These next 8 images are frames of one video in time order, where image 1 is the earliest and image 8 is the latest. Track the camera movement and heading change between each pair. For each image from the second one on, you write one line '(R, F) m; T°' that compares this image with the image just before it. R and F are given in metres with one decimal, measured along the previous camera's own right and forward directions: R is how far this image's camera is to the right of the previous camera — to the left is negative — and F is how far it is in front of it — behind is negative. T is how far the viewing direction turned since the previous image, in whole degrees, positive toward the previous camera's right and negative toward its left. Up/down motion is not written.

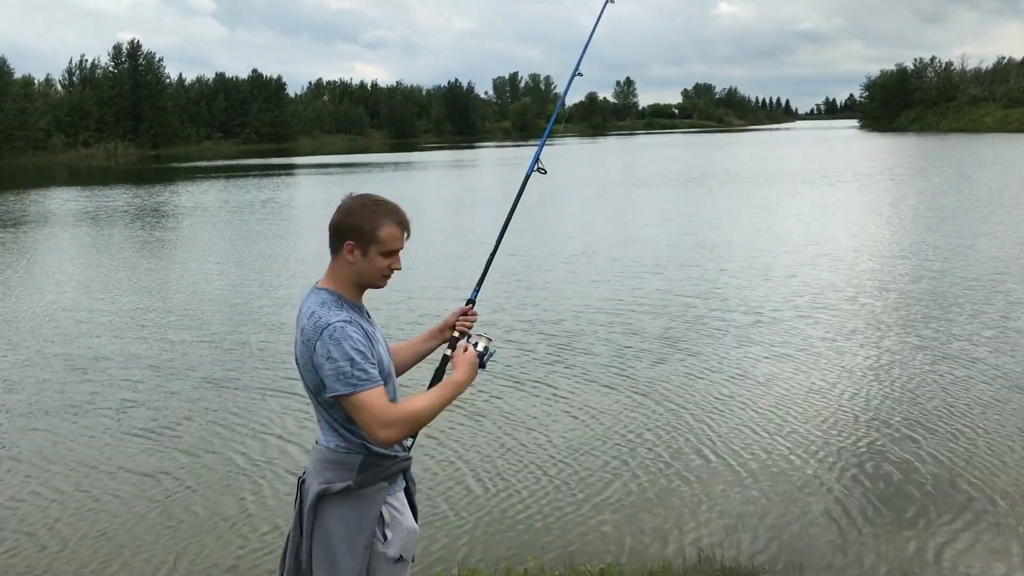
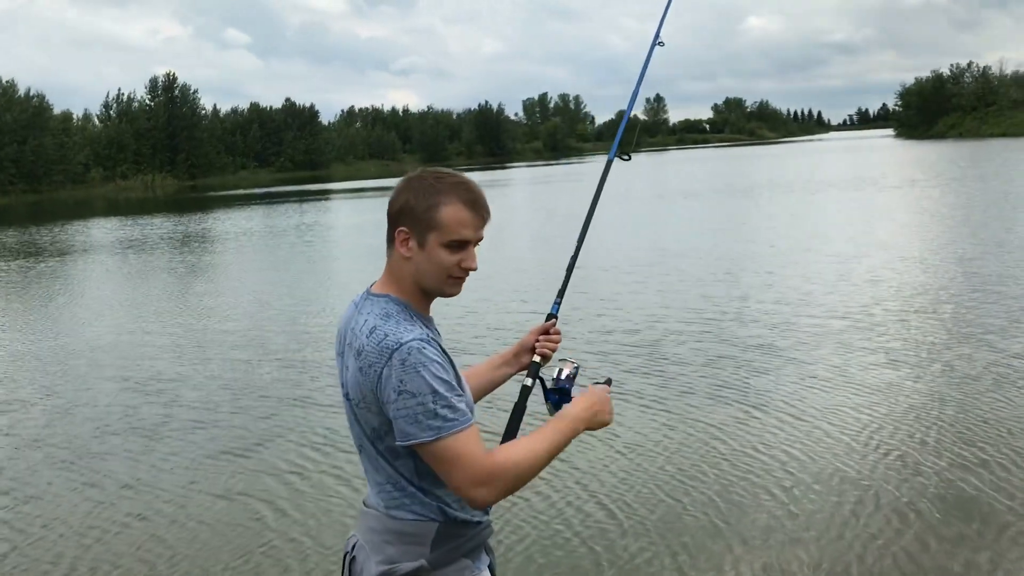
(-0.5, +0.3) m; -2°
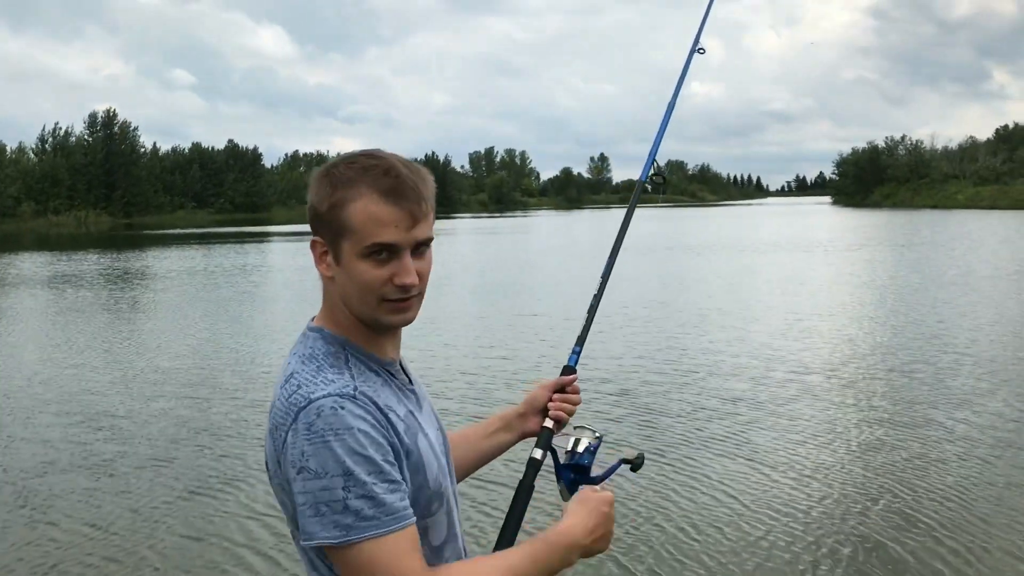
(-0.3, +0.4) m; +4°
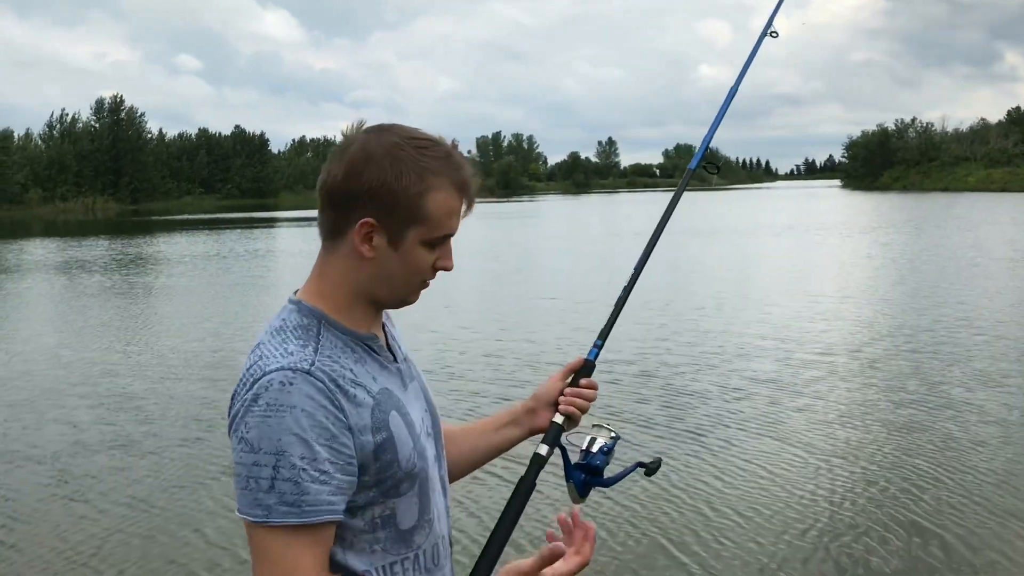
(-0.2, +0.1) m; 0°
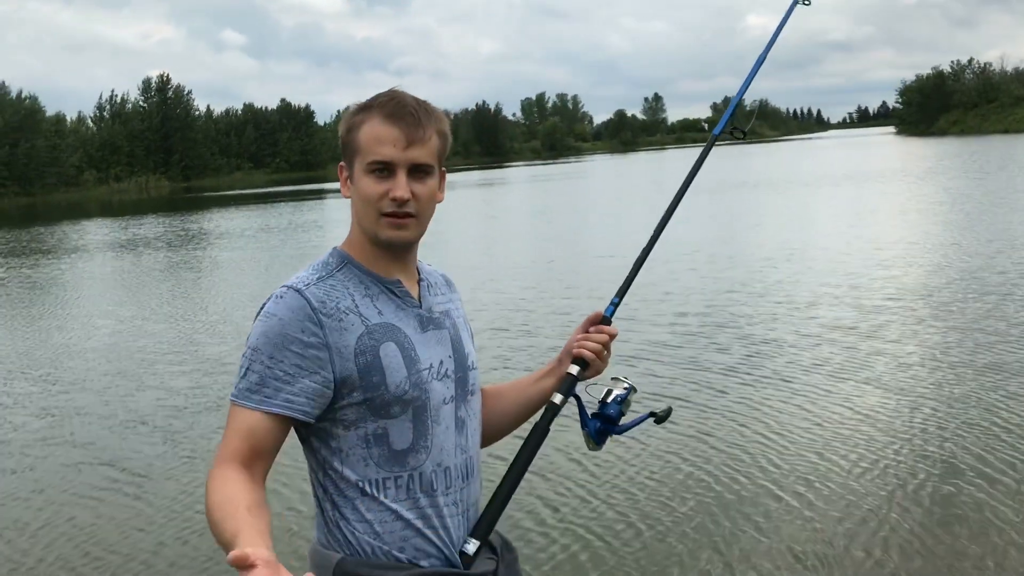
(+0.3, +0.1) m; -3°
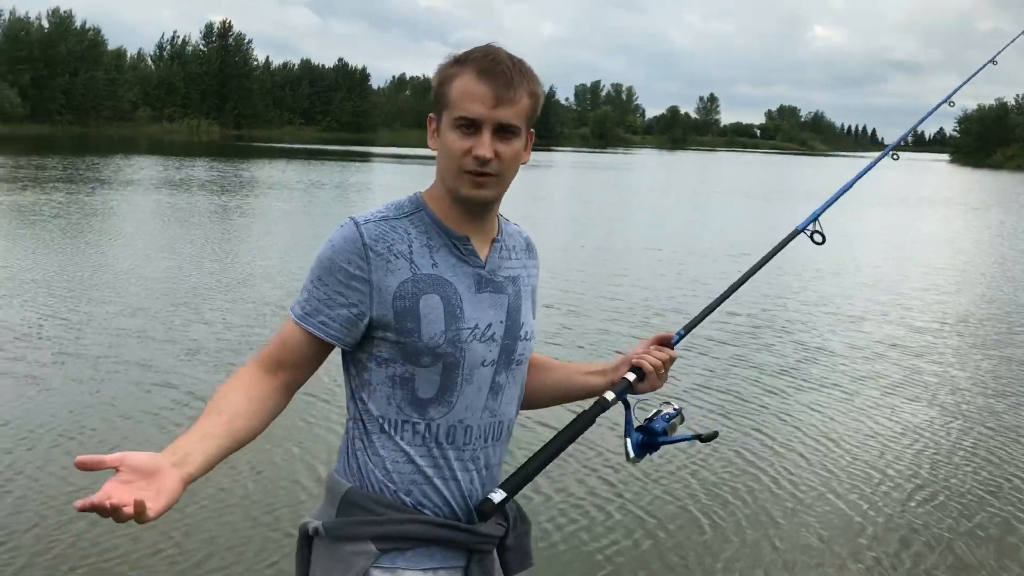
(-0.3, -0.1) m; -2°
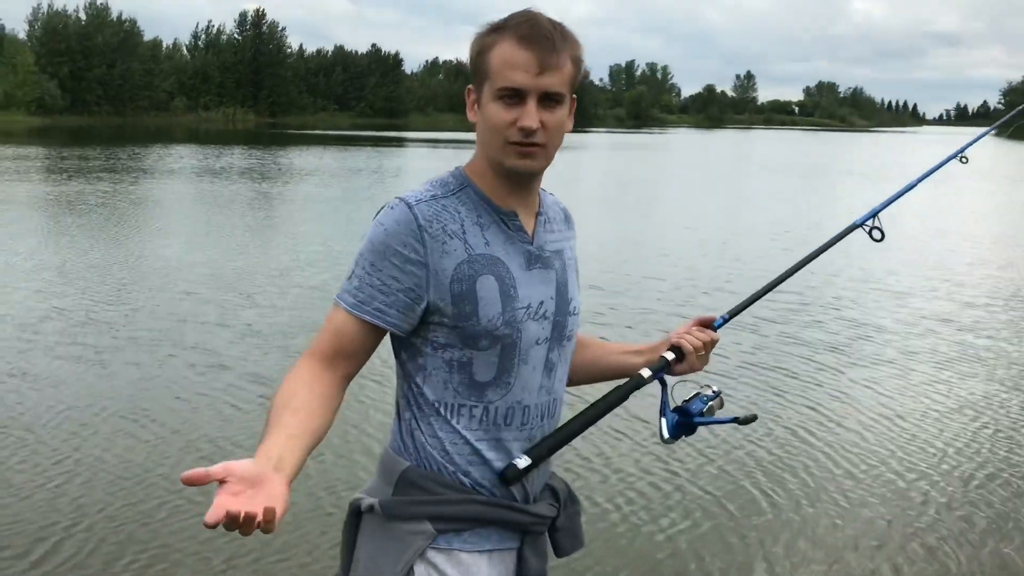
(-0.1, +0.2) m; -2°
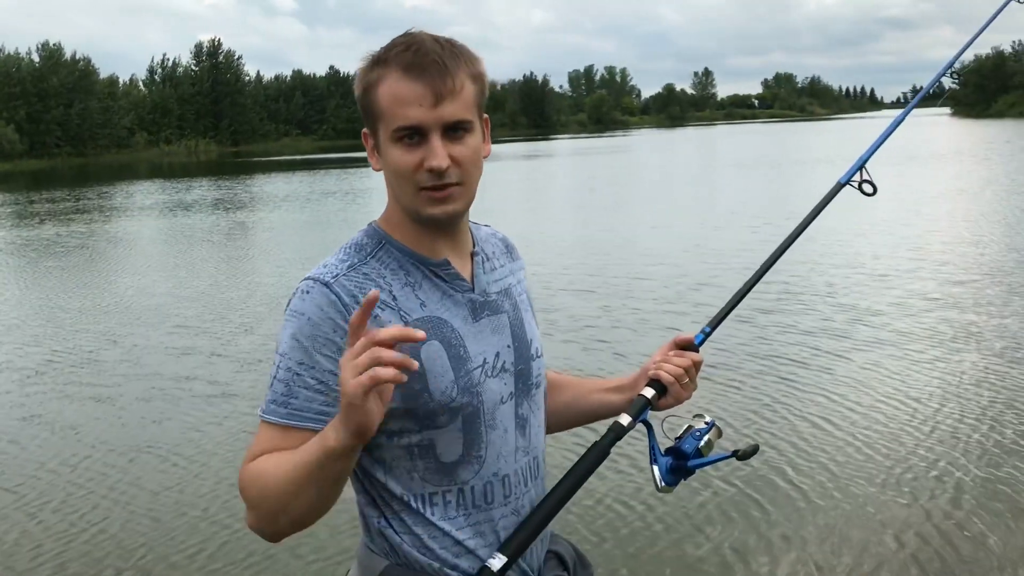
(-0.3, 0.0) m; +2°
